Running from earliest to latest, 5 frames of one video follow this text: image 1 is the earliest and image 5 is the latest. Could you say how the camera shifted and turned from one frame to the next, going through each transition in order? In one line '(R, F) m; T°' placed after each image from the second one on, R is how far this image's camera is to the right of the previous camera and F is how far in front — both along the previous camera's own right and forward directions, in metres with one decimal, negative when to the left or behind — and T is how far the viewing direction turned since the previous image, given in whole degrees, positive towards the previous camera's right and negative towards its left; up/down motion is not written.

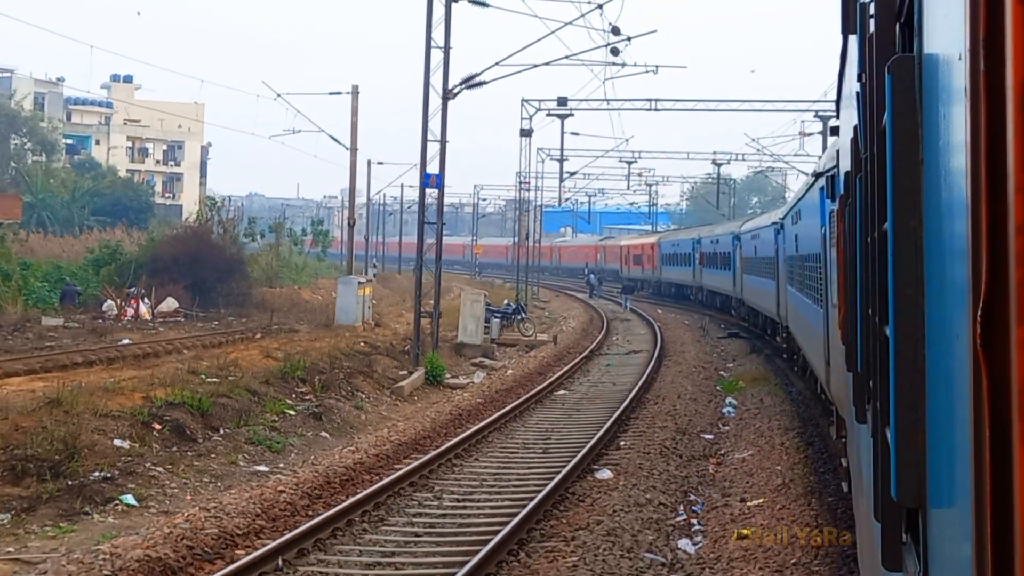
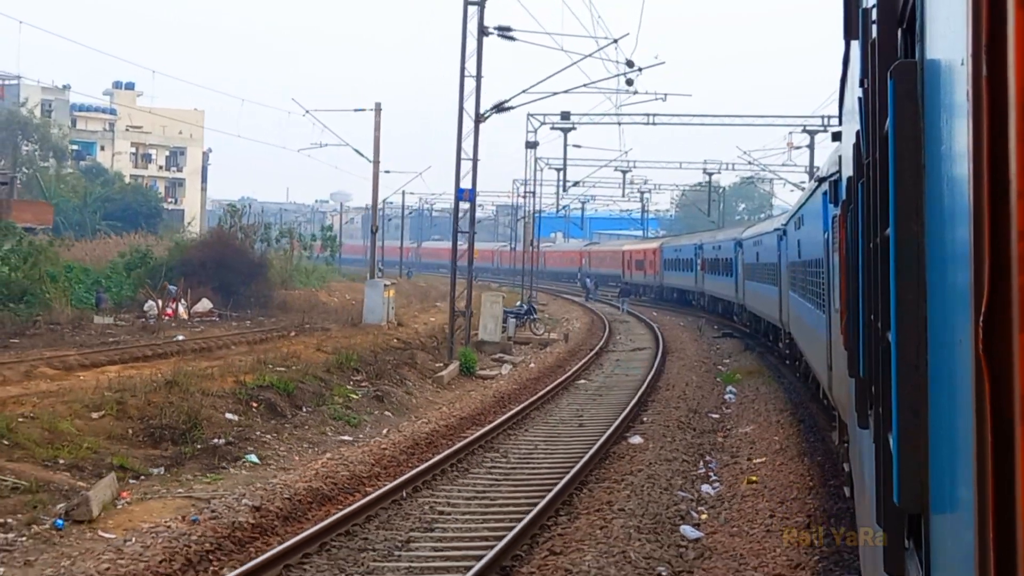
(-0.7, -2.2) m; +1°
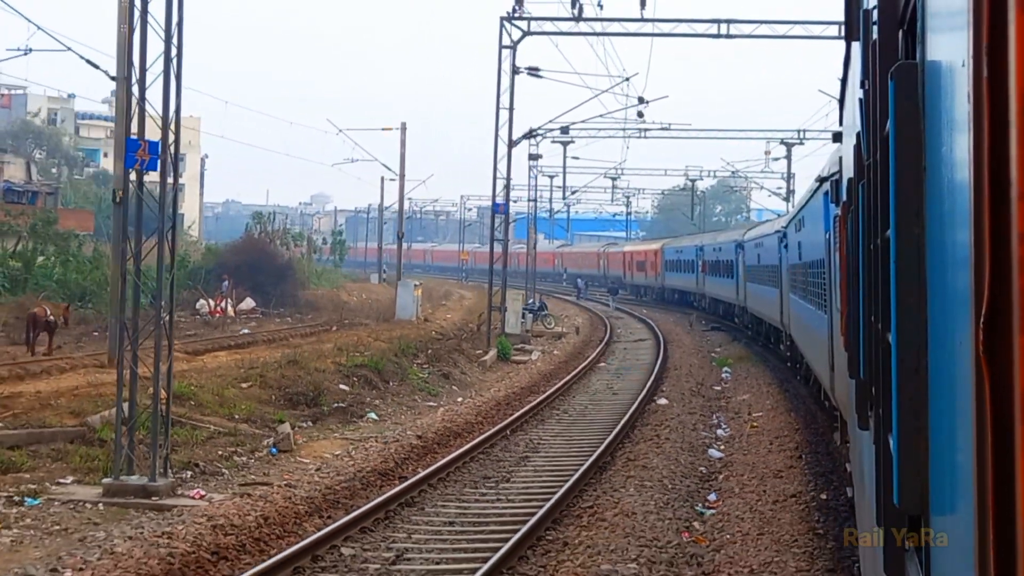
(-1.2, -3.5) m; +1°
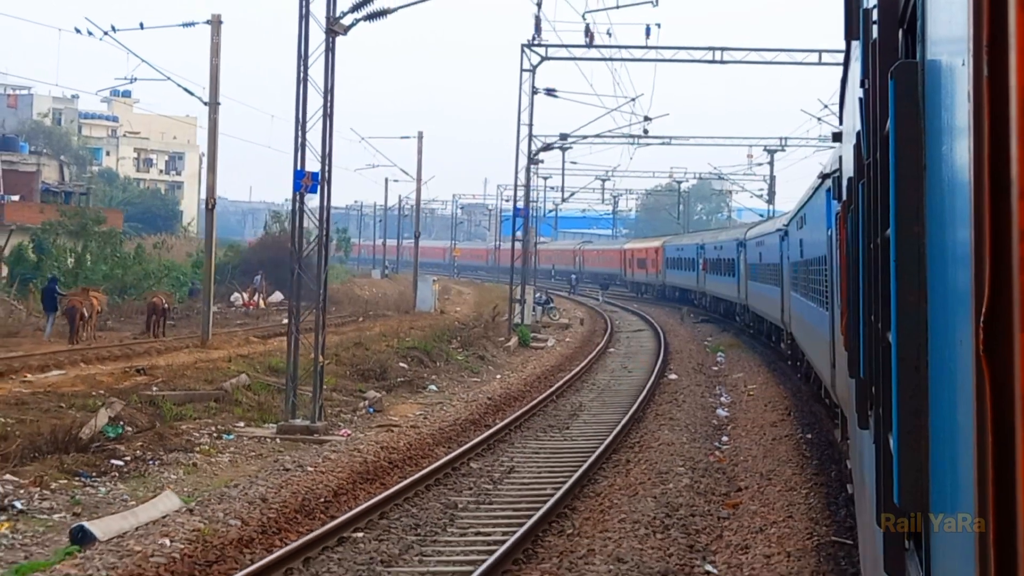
(-1.0, -3.0) m; +1°
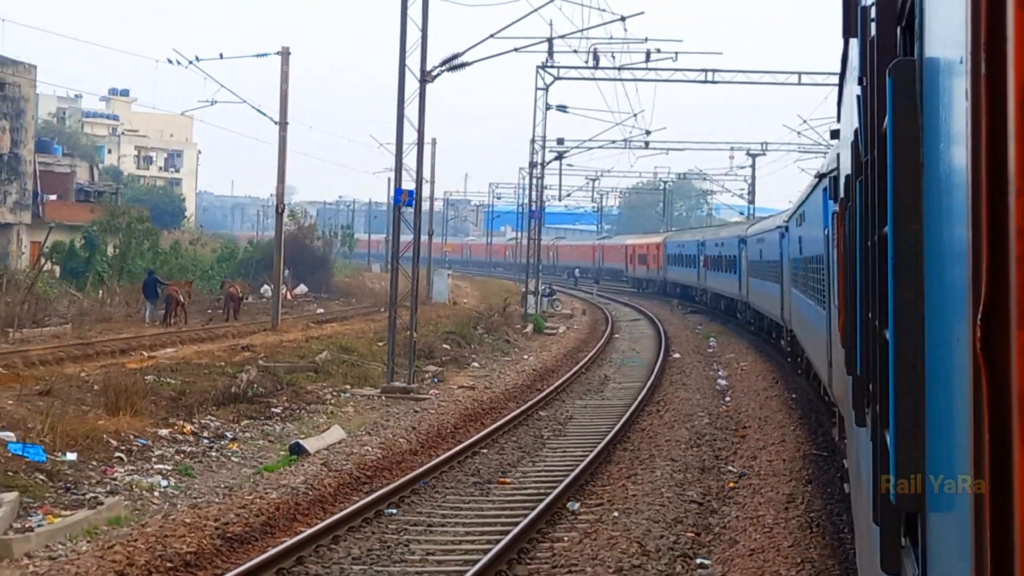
(-1.1, -3.3) m; +1°
